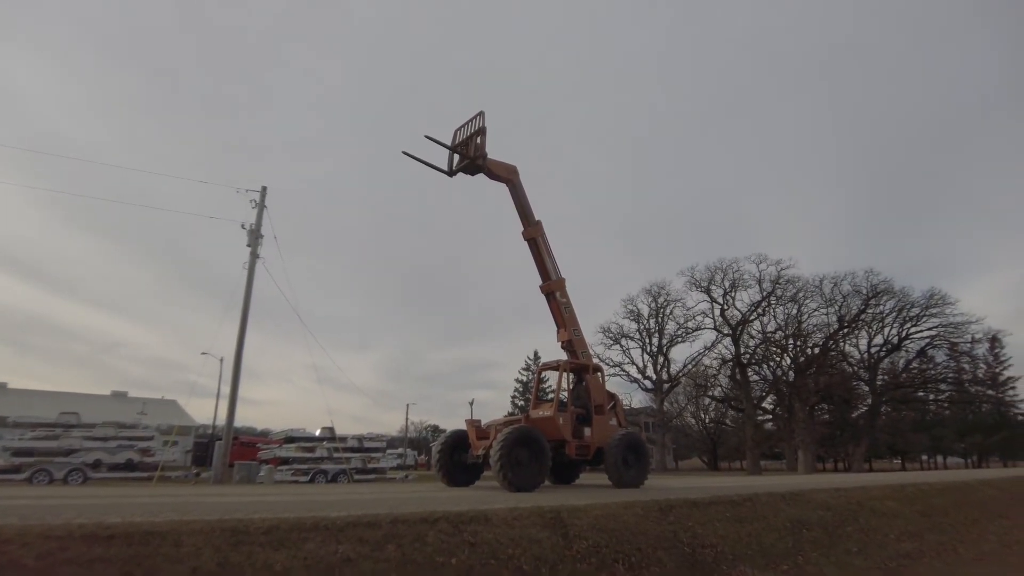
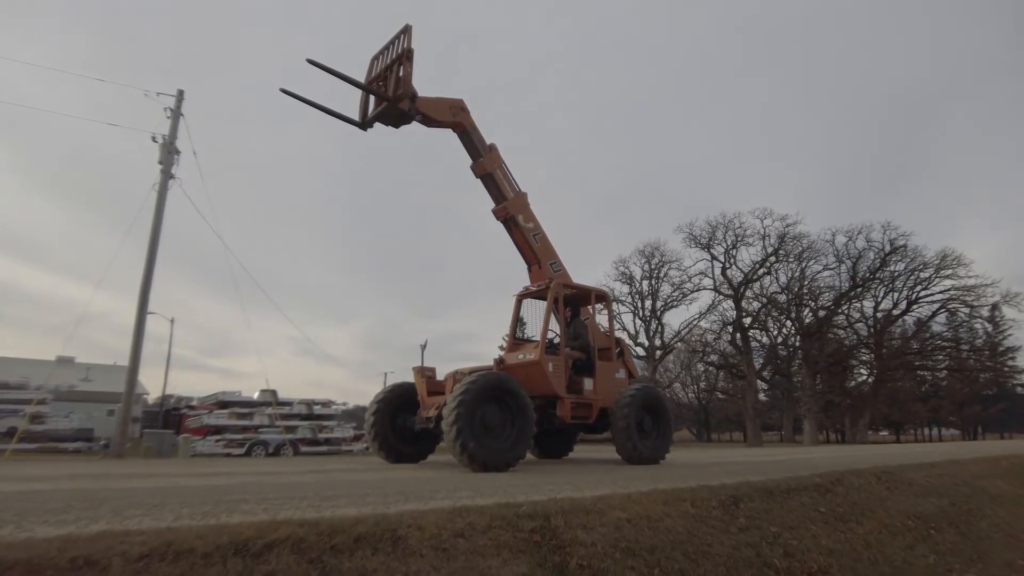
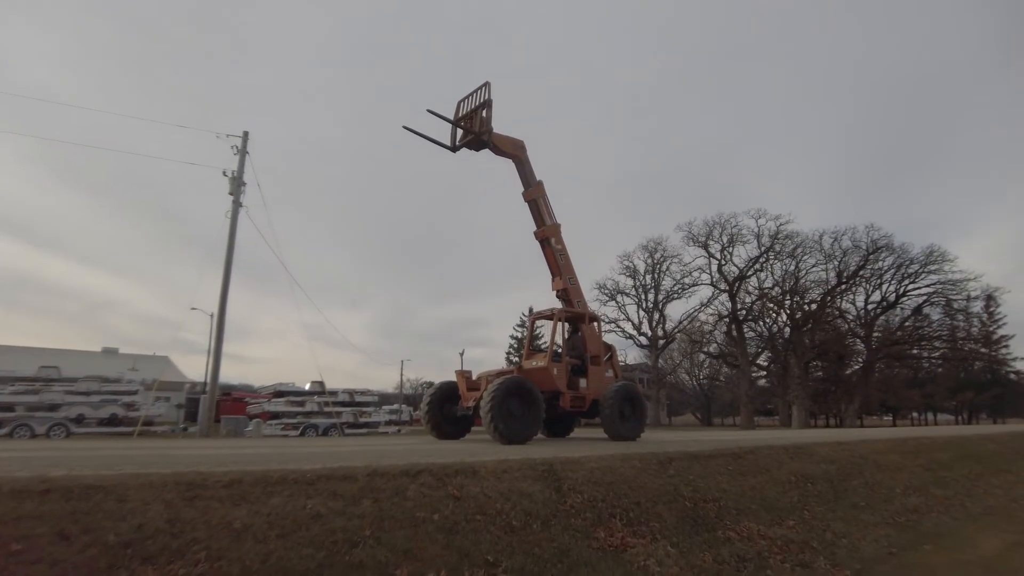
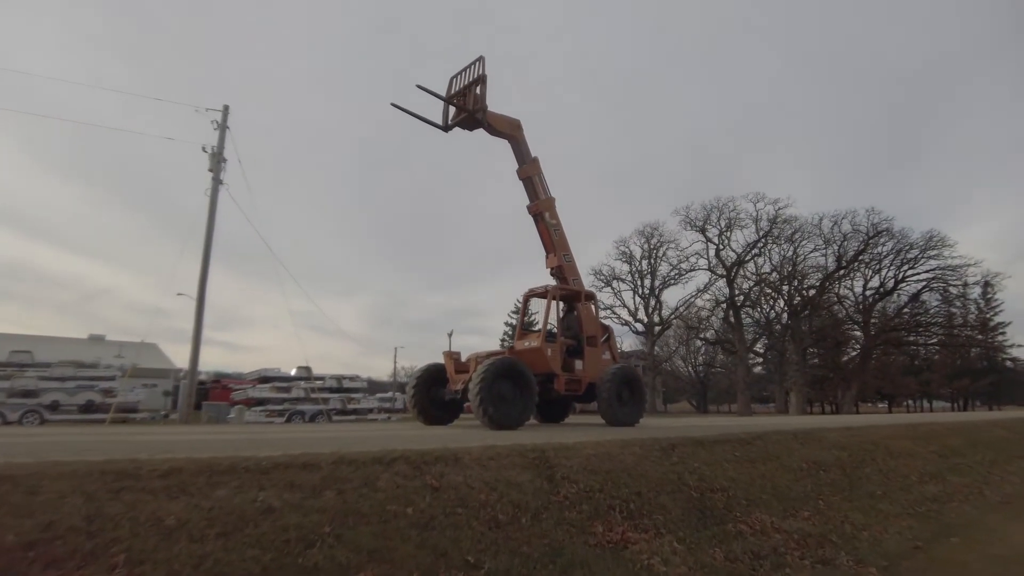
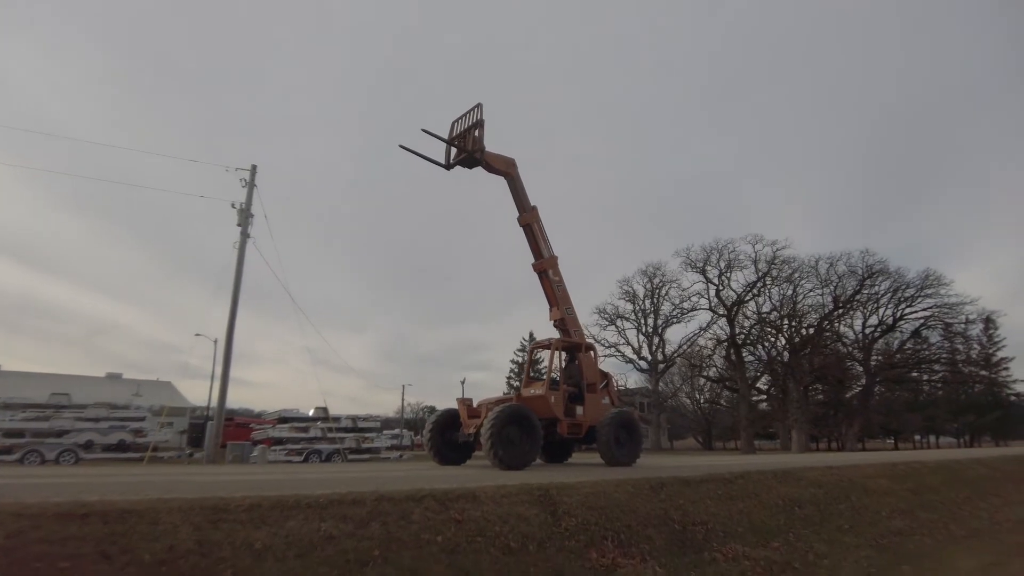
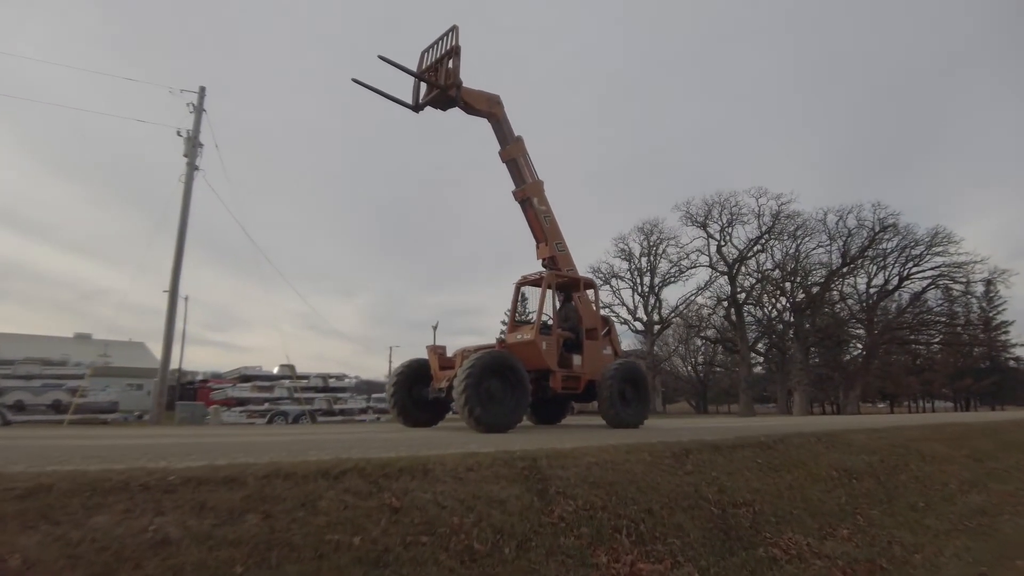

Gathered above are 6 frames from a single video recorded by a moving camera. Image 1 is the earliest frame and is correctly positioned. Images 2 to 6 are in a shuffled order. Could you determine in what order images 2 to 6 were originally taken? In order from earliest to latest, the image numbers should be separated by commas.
5, 3, 4, 6, 2
